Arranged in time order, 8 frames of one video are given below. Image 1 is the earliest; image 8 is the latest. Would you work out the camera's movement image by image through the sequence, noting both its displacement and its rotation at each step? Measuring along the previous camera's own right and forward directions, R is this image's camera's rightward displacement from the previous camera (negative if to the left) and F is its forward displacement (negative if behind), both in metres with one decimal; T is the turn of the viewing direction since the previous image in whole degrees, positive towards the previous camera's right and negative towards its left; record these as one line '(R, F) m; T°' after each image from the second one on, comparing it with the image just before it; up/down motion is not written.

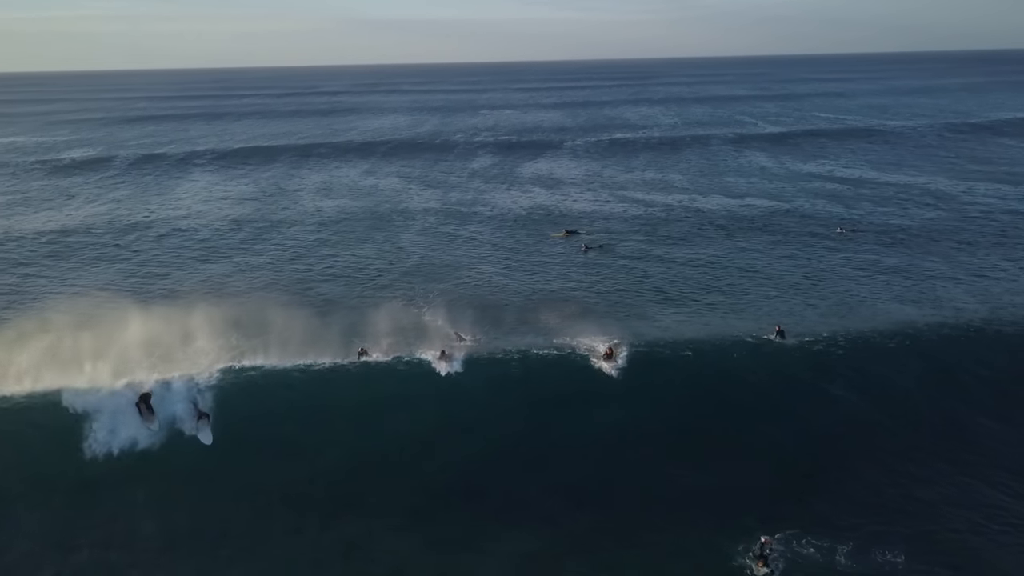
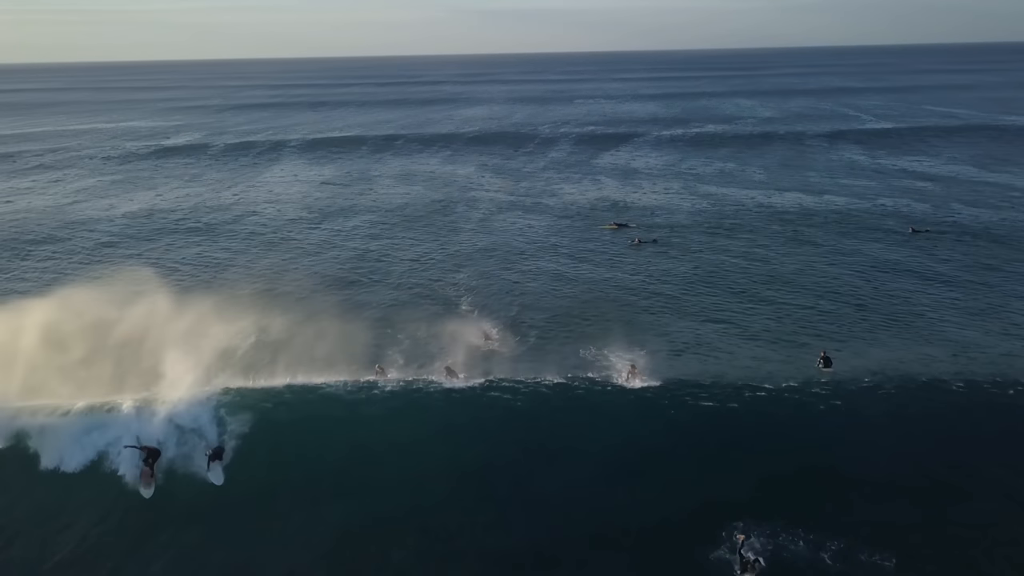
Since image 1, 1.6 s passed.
(+5.0, -1.5) m; -8°
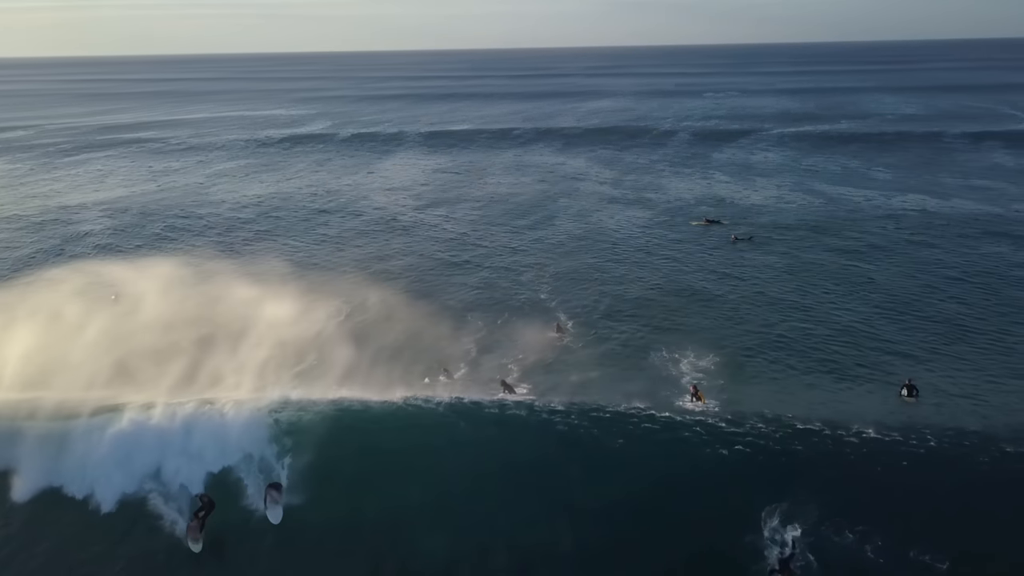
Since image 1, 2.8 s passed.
(+3.7, -1.4) m; -9°
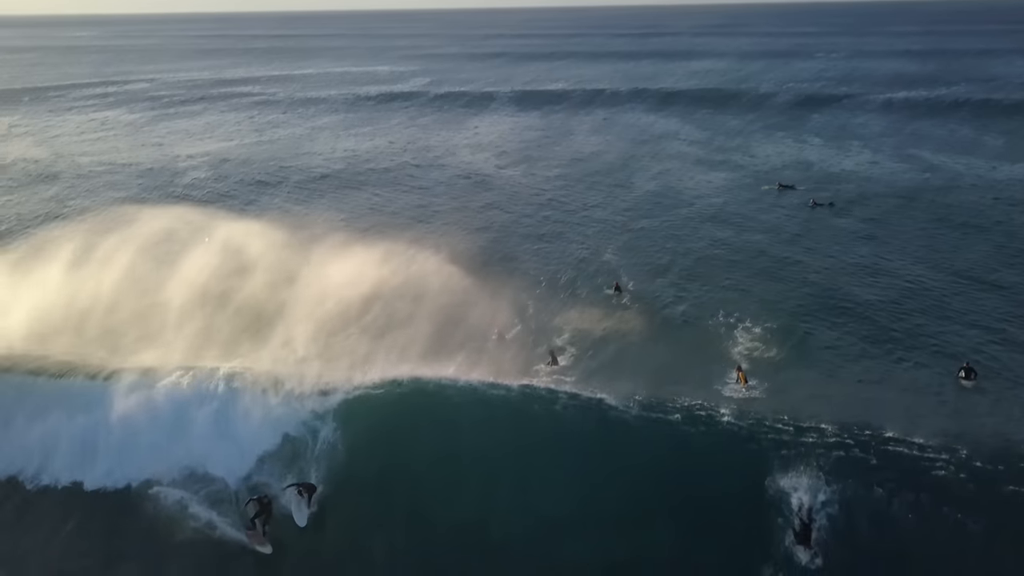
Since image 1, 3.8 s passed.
(+2.8, -1.5) m; -7°
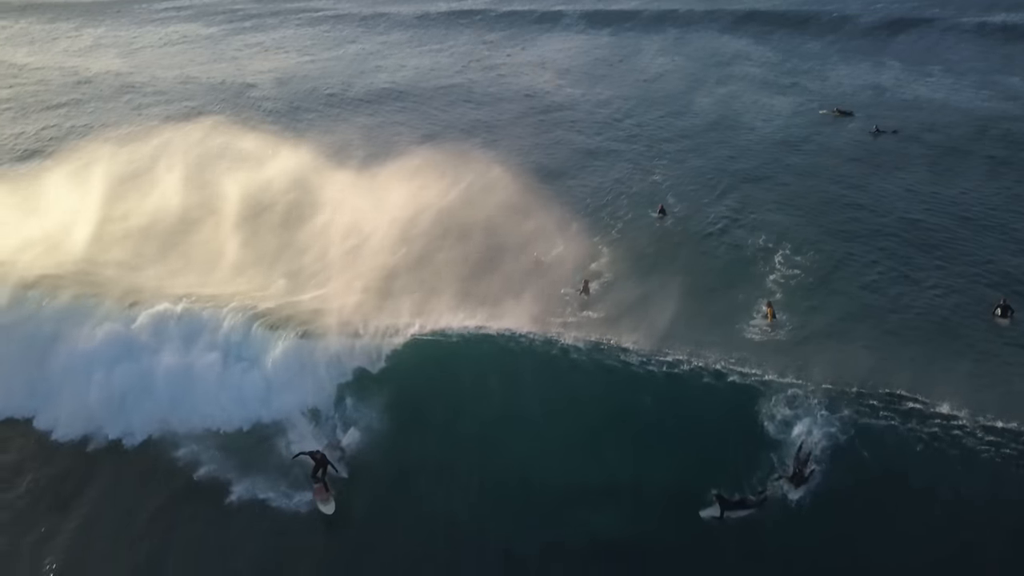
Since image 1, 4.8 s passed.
(+2.2, -1.3) m; -5°
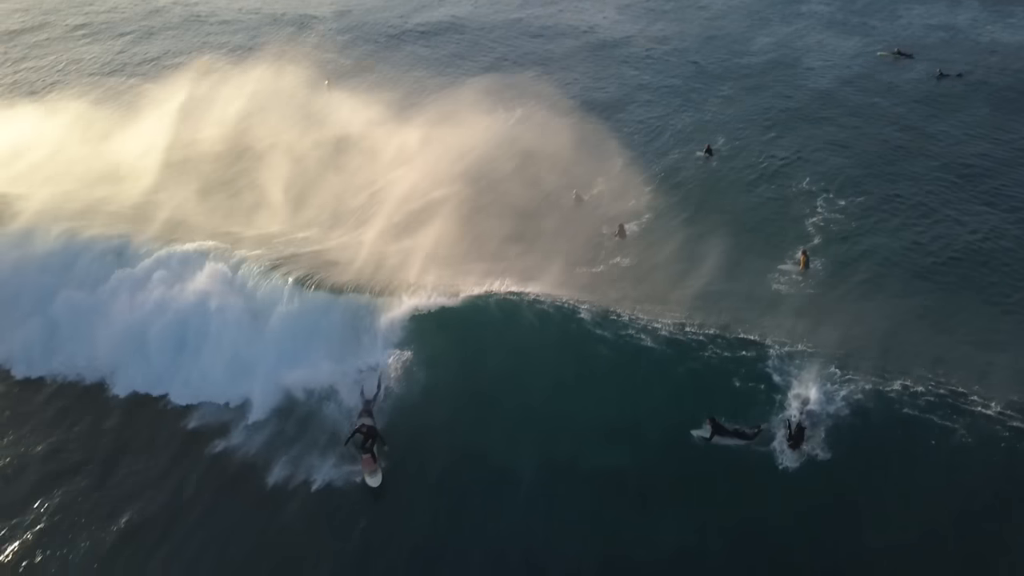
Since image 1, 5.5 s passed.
(+1.4, -1.2) m; -4°
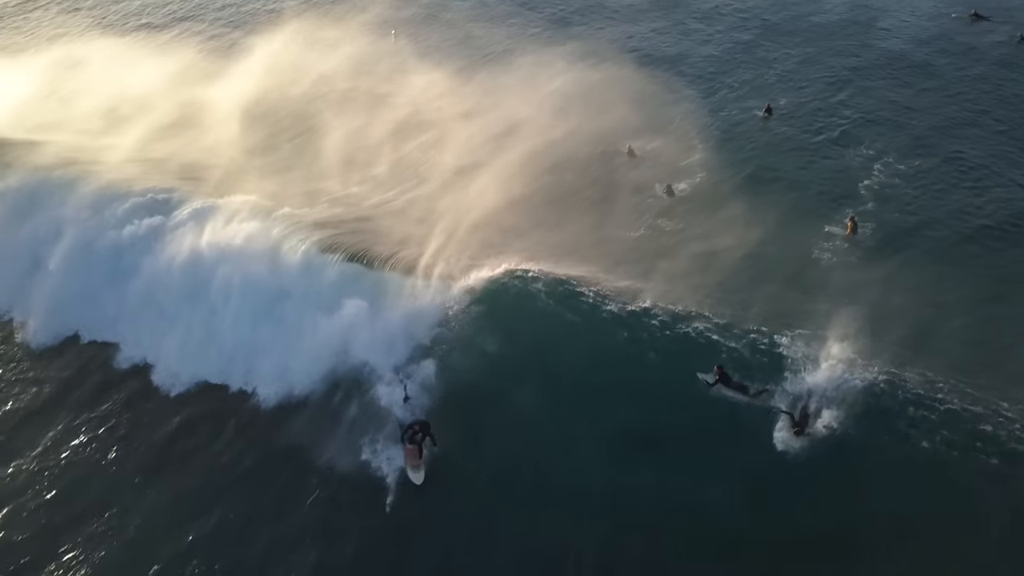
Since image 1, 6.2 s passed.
(+1.1, -1.4) m; -5°
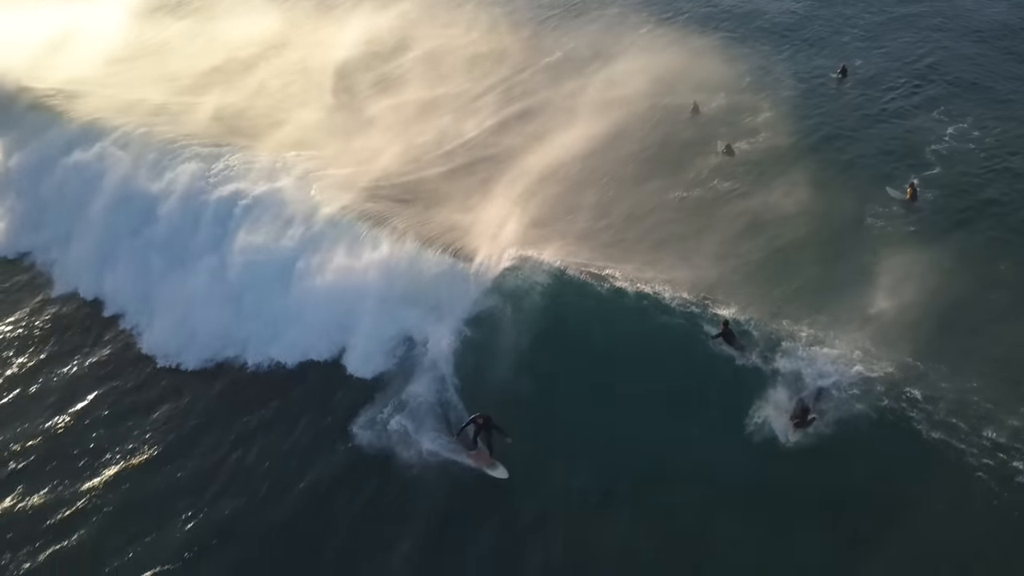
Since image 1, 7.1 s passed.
(+1.2, -1.6) m; -5°
